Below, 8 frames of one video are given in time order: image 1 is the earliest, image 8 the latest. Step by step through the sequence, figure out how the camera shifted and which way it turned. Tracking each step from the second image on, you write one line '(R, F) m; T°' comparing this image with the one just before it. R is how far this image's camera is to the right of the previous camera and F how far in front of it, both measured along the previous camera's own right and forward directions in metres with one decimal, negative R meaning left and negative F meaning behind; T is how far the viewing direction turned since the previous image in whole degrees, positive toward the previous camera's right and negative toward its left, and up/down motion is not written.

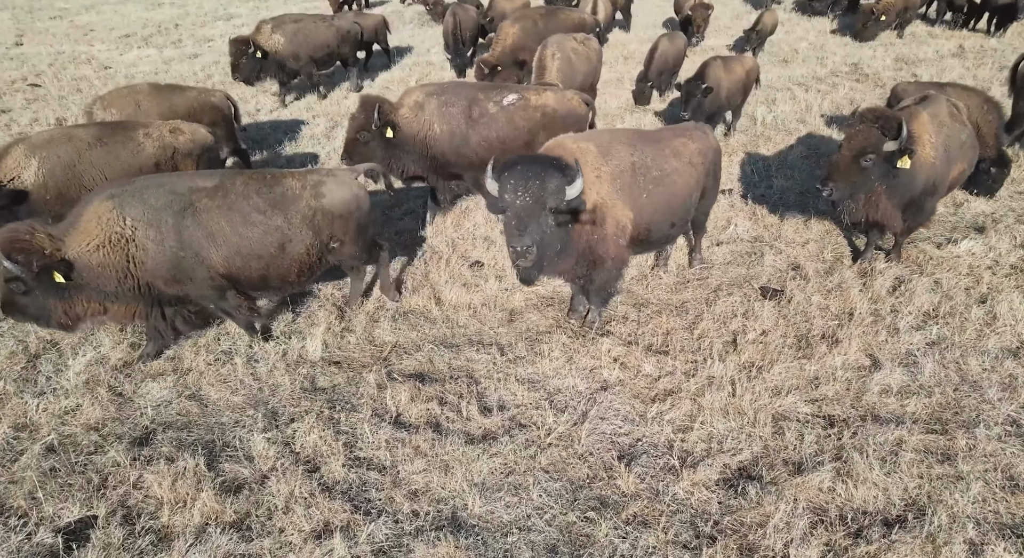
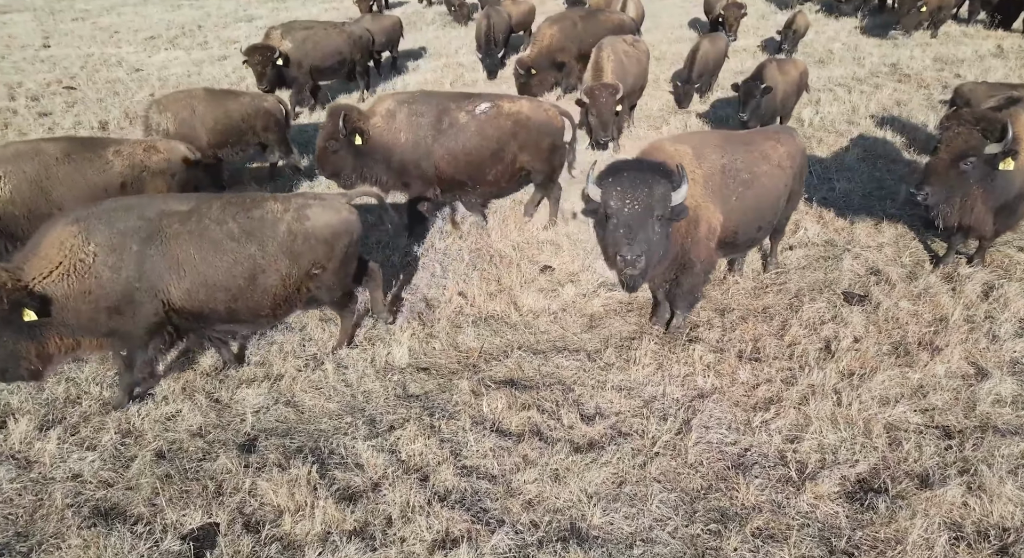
(-0.6, 0.0) m; -1°
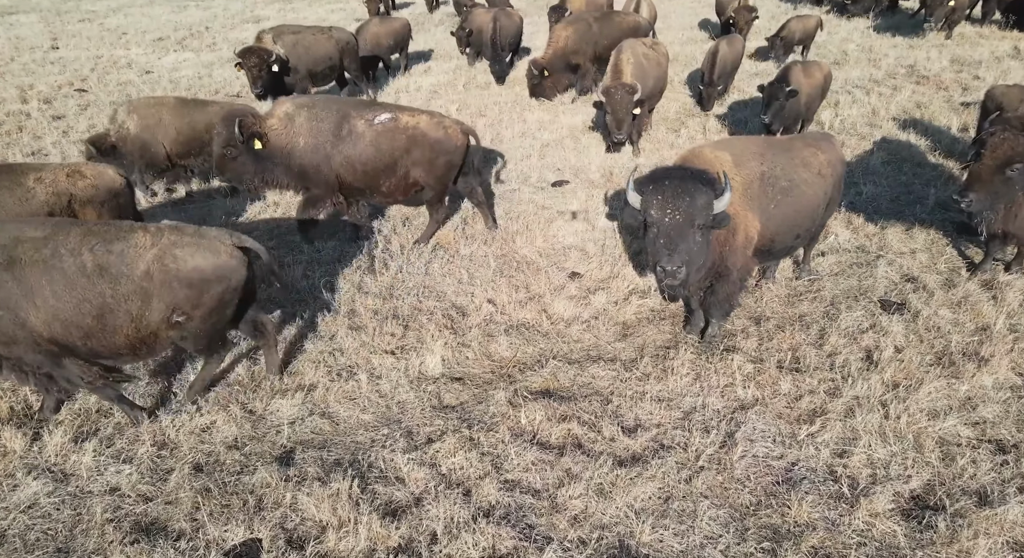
(-0.2, +0.1) m; 0°
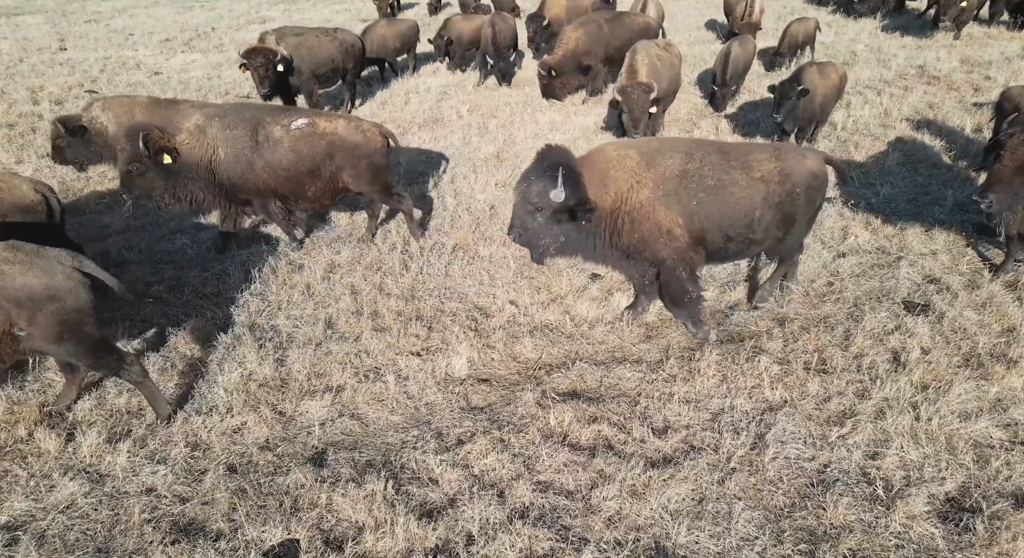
(-0.2, 0.0) m; 0°
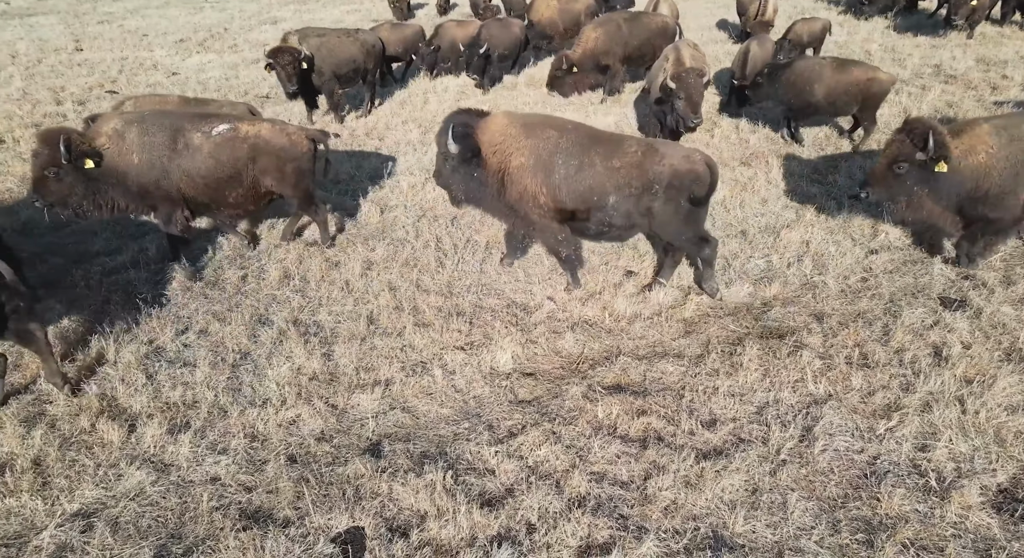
(-0.3, -0.1) m; 0°
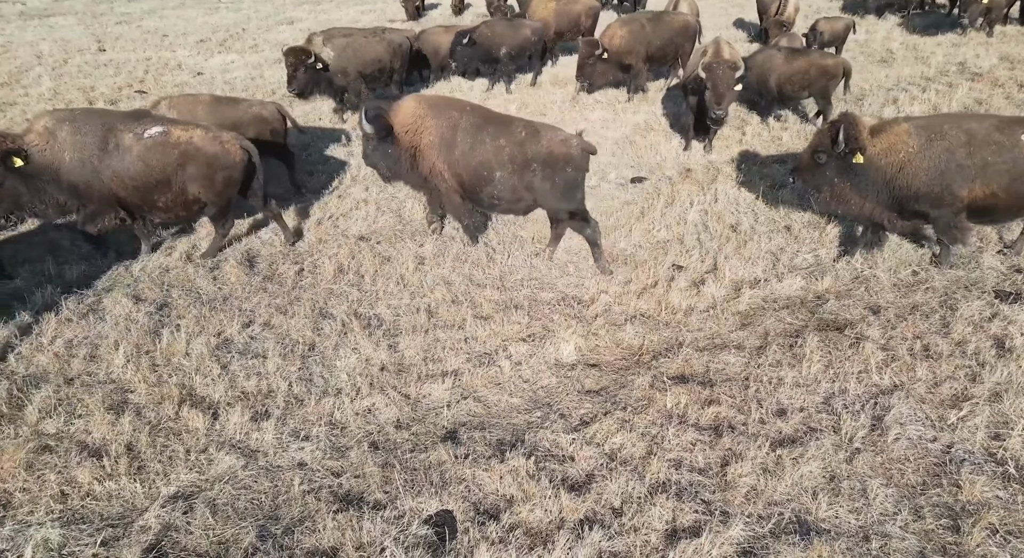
(-0.4, -0.1) m; -1°
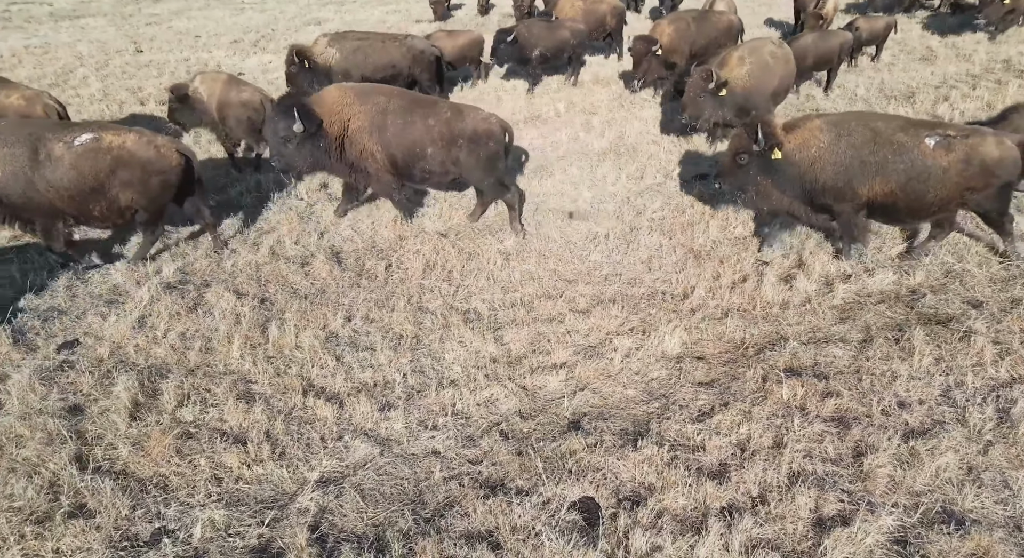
(-0.7, -0.1) m; -1°
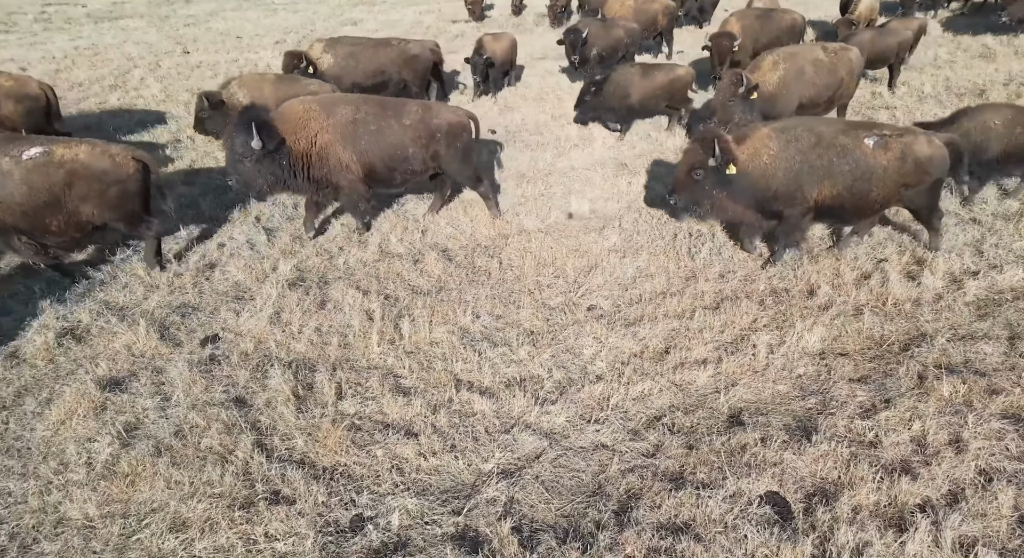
(-0.8, 0.0) m; -2°
